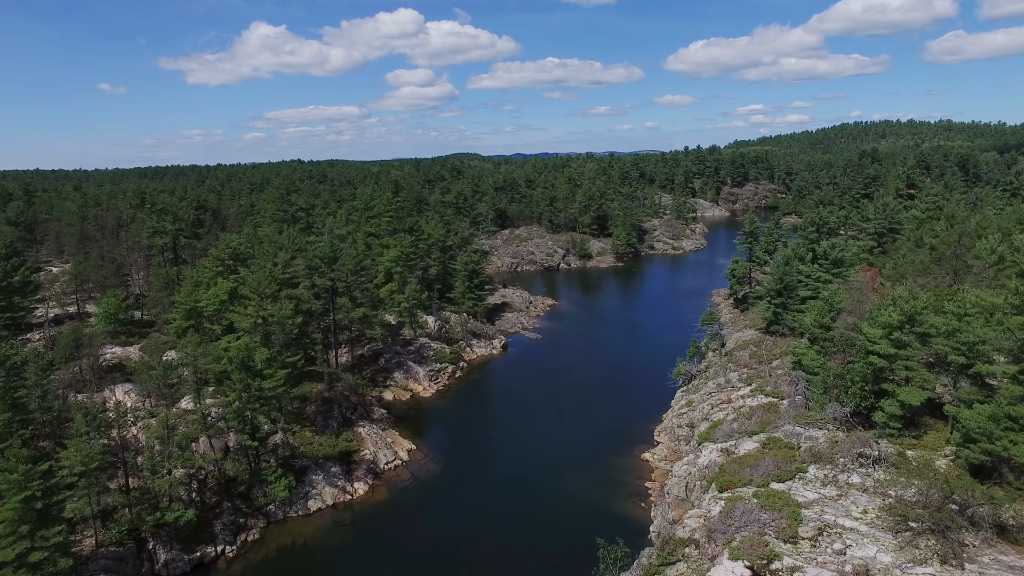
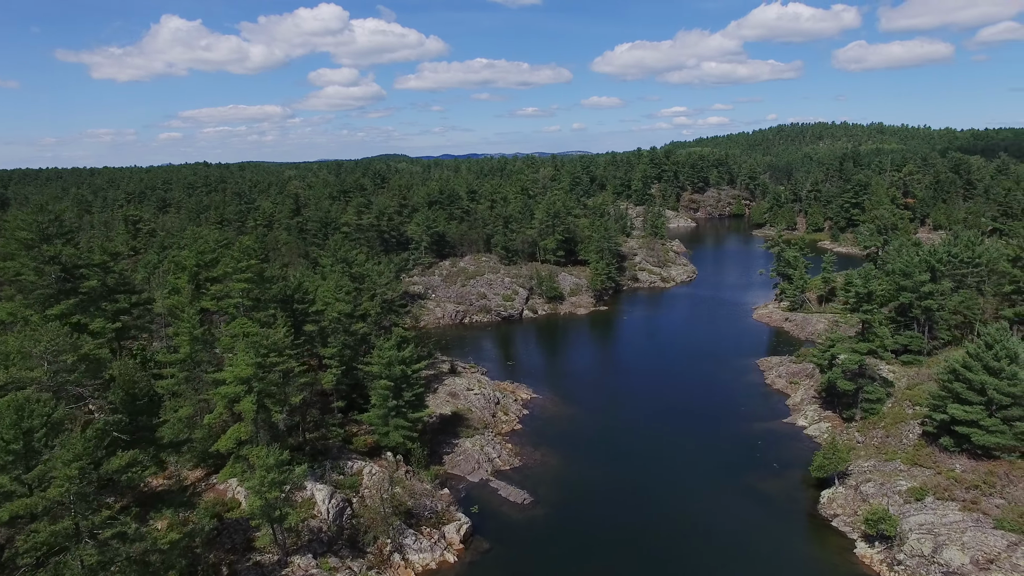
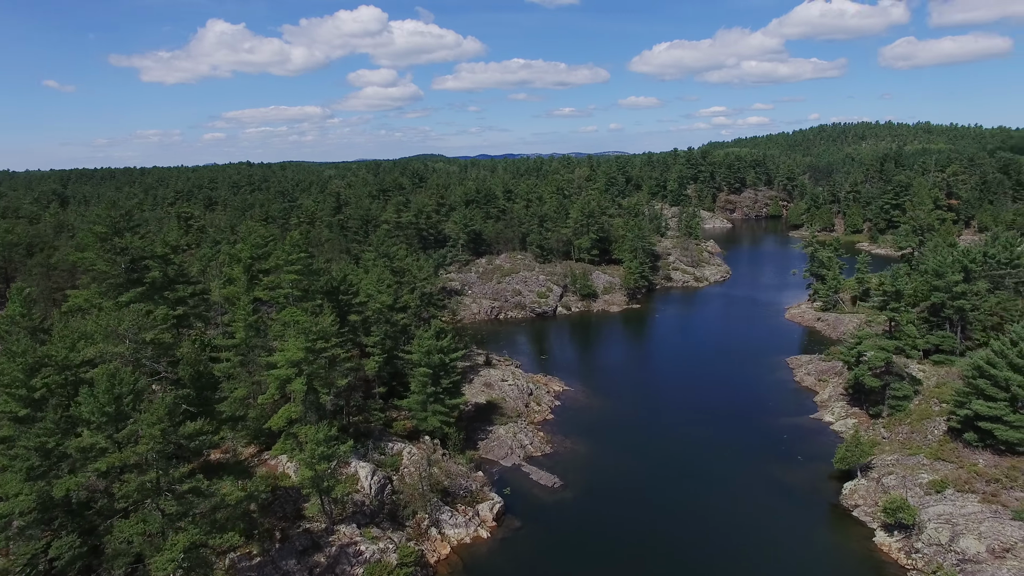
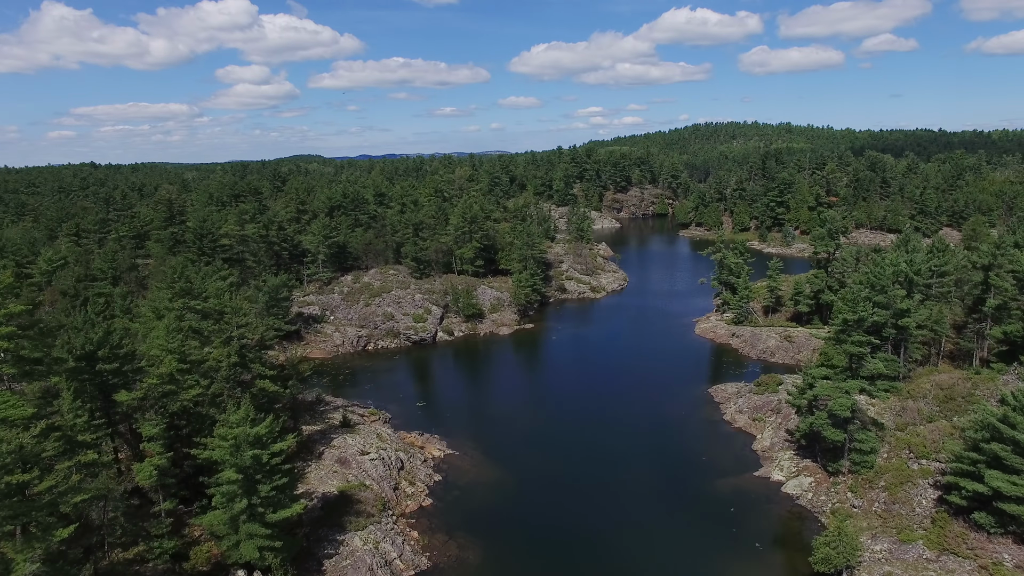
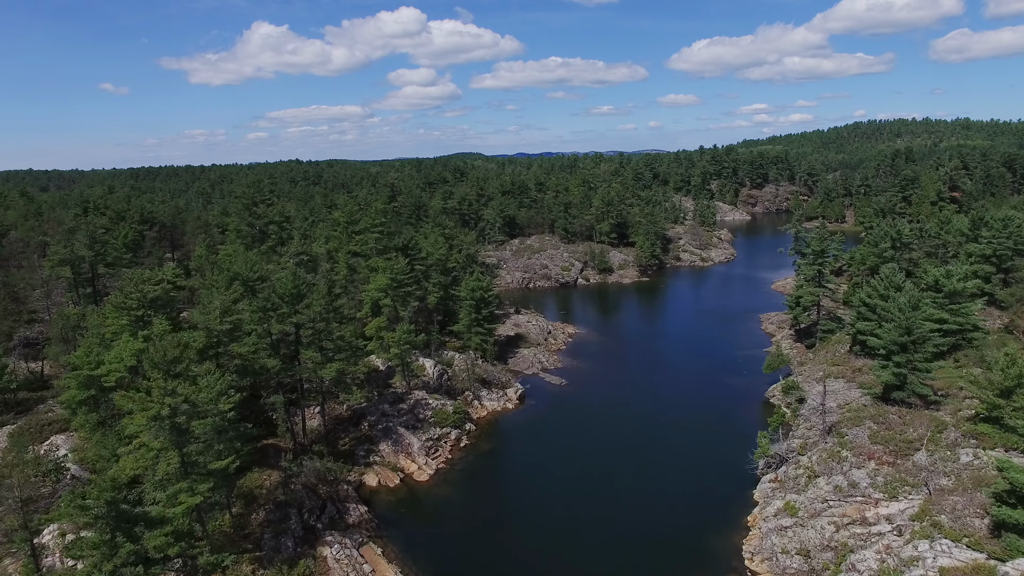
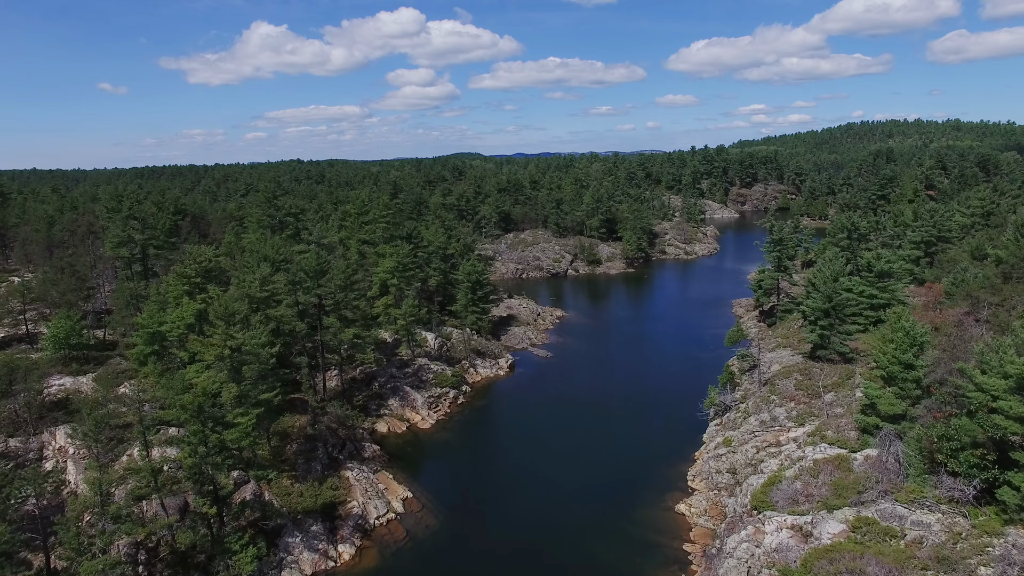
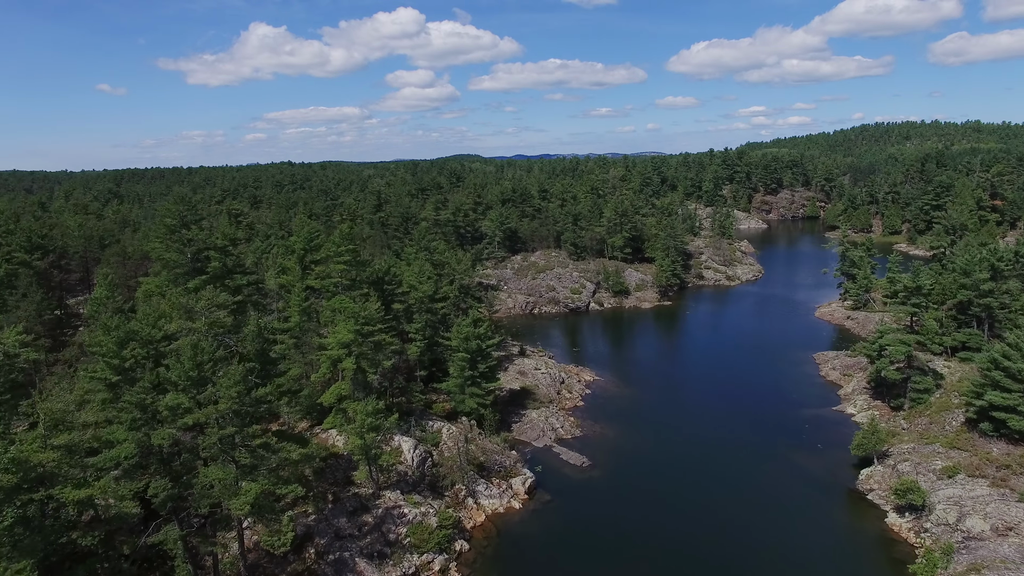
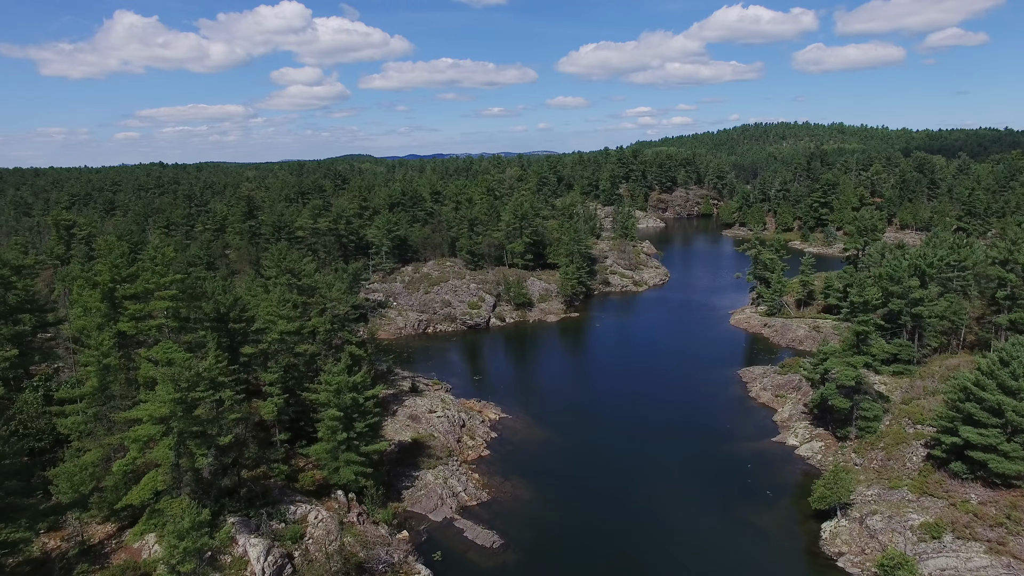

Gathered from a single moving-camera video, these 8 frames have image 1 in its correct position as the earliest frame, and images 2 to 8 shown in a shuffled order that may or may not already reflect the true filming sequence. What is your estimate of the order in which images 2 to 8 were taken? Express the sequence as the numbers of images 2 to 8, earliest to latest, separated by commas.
6, 5, 7, 3, 2, 8, 4
